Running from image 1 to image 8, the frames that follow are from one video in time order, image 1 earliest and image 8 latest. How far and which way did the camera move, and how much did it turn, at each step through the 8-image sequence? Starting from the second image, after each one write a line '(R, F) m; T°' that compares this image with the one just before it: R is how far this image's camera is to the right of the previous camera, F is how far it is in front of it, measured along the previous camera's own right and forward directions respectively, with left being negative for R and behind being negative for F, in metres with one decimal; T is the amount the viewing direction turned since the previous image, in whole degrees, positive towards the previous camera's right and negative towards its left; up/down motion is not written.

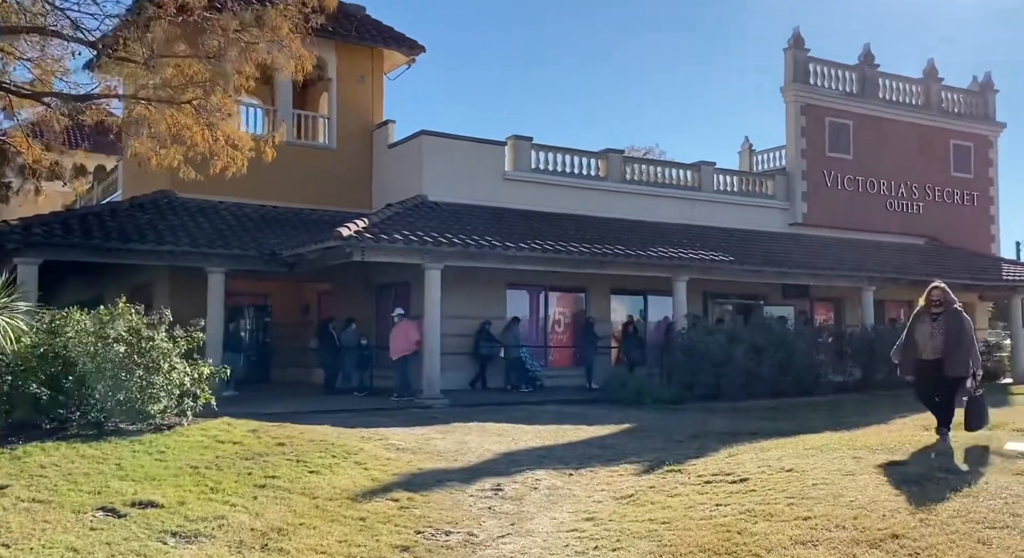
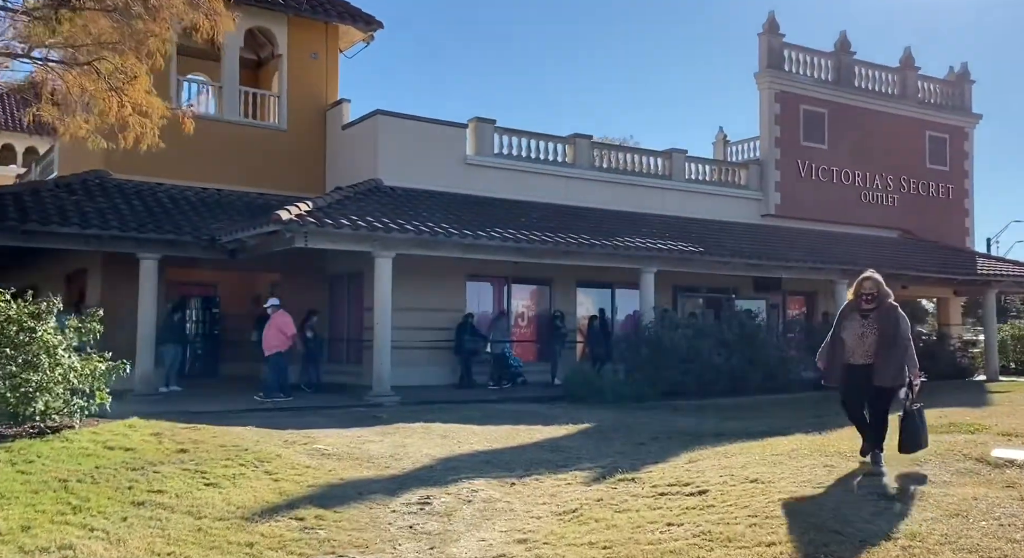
(+0.4, +1.3) m; +1°
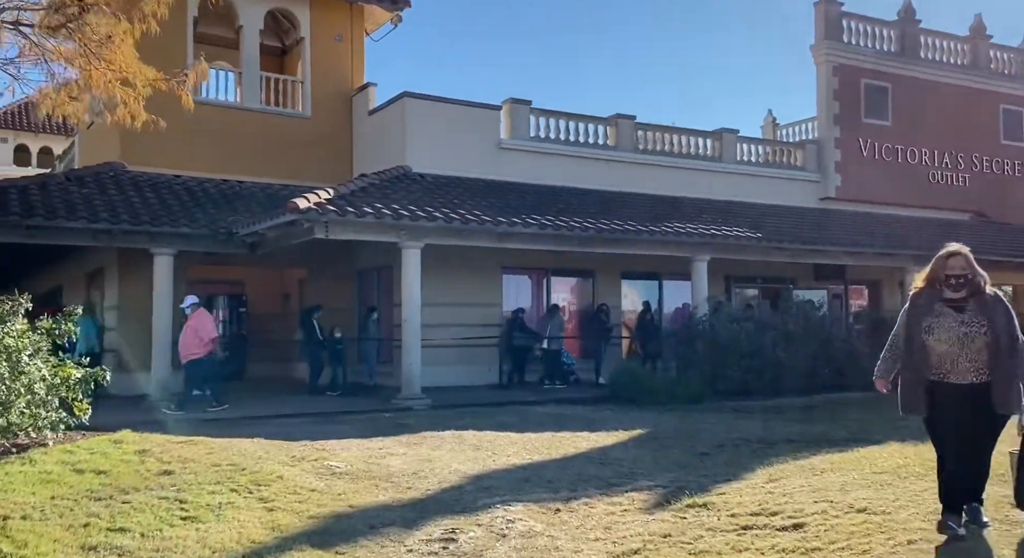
(0.0, +1.7) m; -2°
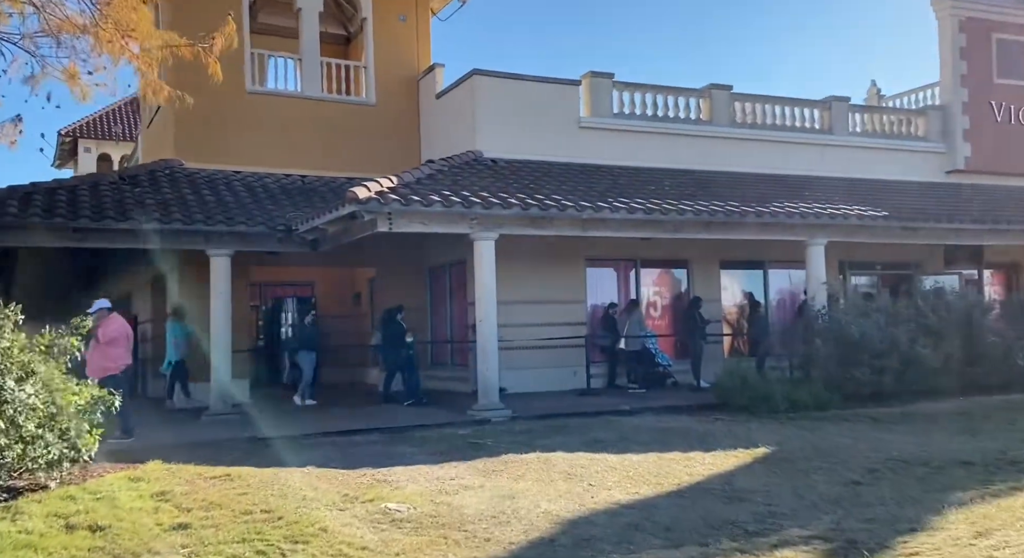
(-0.2, +2.1) m; -4°
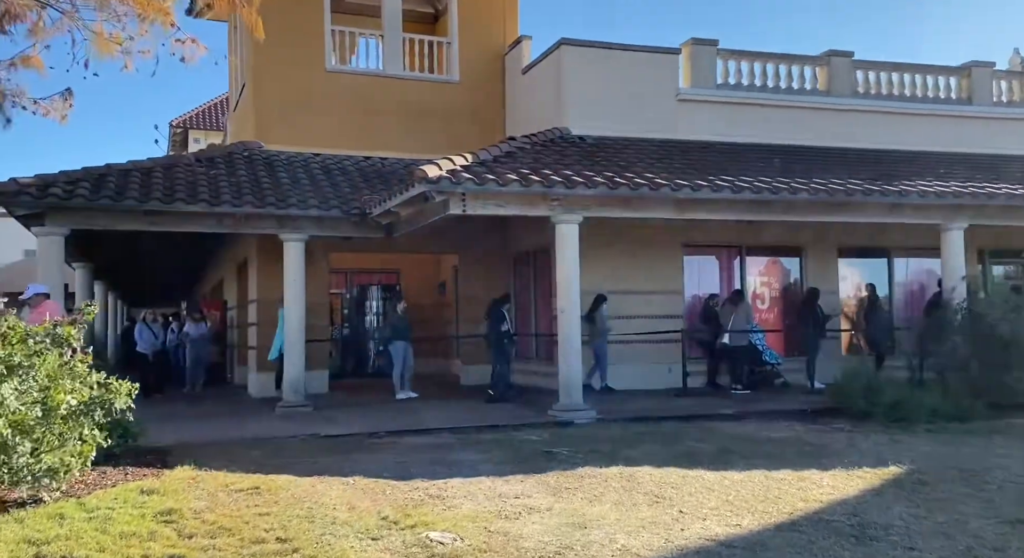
(+0.2, +1.6) m; -5°
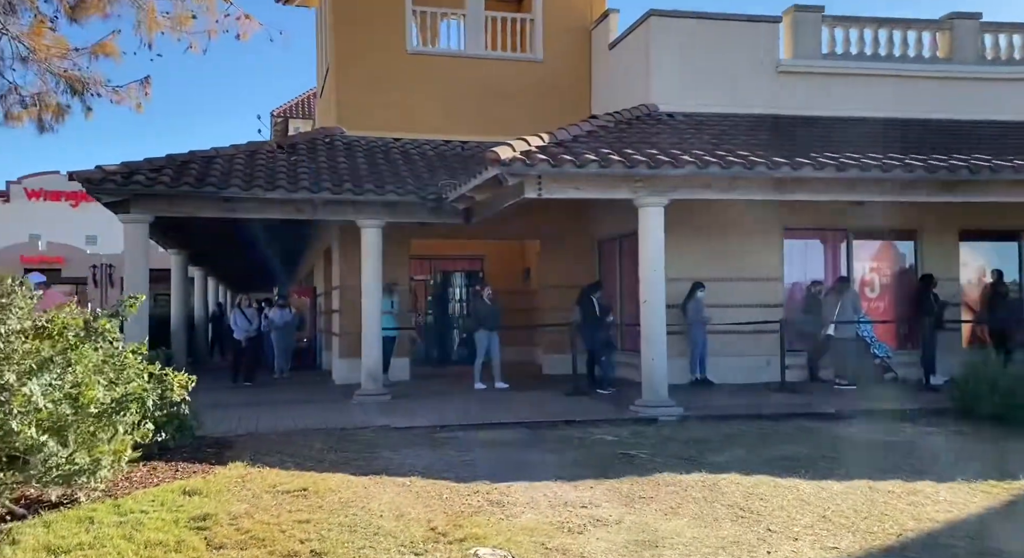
(+0.3, +0.9) m; -6°
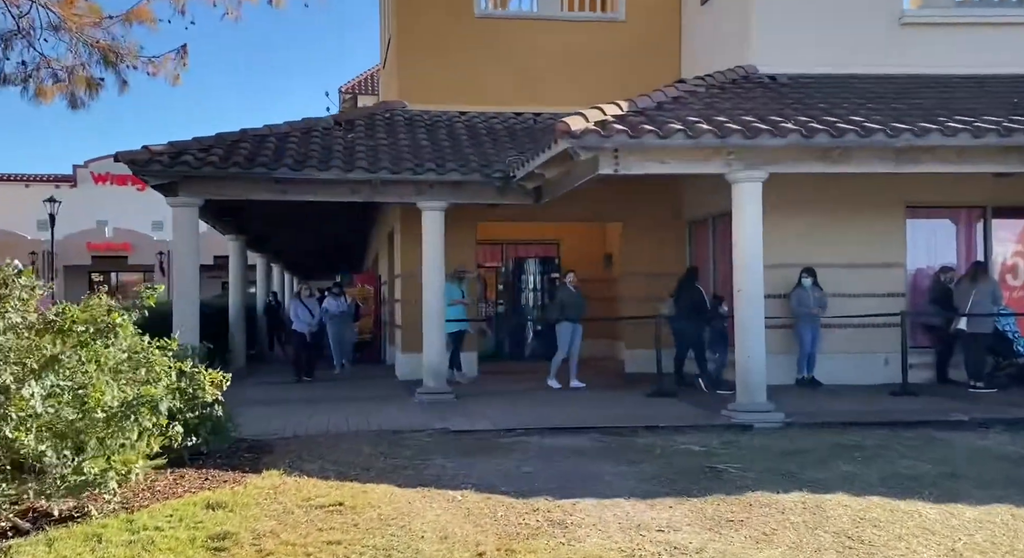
(+0.2, +1.3) m; -5°
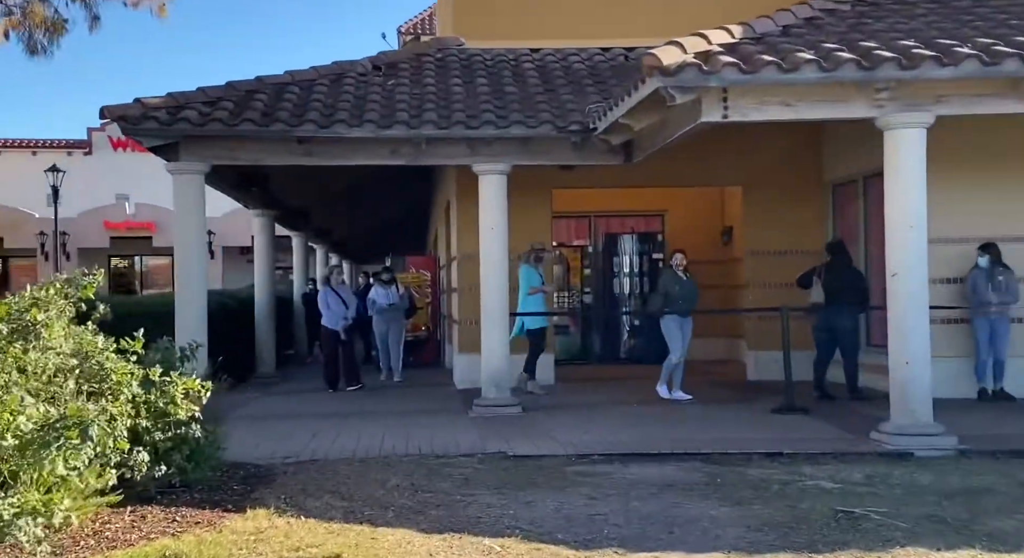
(+0.3, +2.3) m; -6°
